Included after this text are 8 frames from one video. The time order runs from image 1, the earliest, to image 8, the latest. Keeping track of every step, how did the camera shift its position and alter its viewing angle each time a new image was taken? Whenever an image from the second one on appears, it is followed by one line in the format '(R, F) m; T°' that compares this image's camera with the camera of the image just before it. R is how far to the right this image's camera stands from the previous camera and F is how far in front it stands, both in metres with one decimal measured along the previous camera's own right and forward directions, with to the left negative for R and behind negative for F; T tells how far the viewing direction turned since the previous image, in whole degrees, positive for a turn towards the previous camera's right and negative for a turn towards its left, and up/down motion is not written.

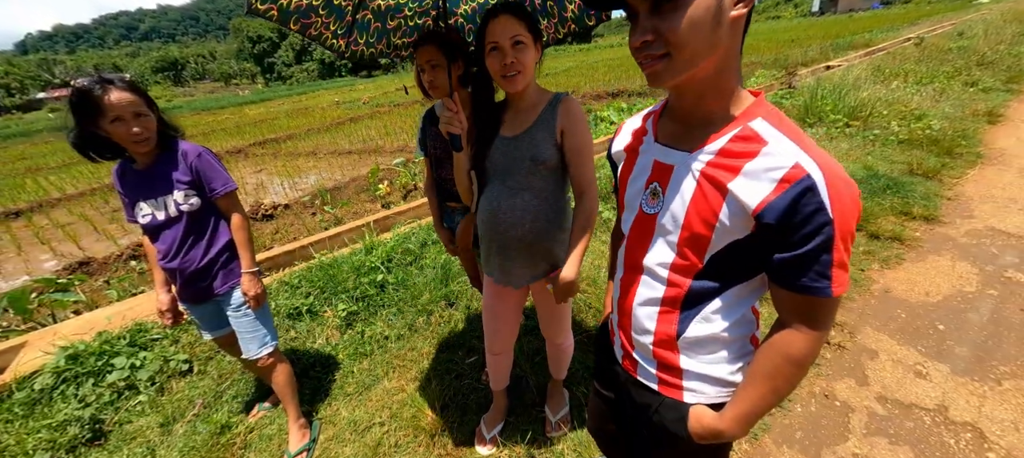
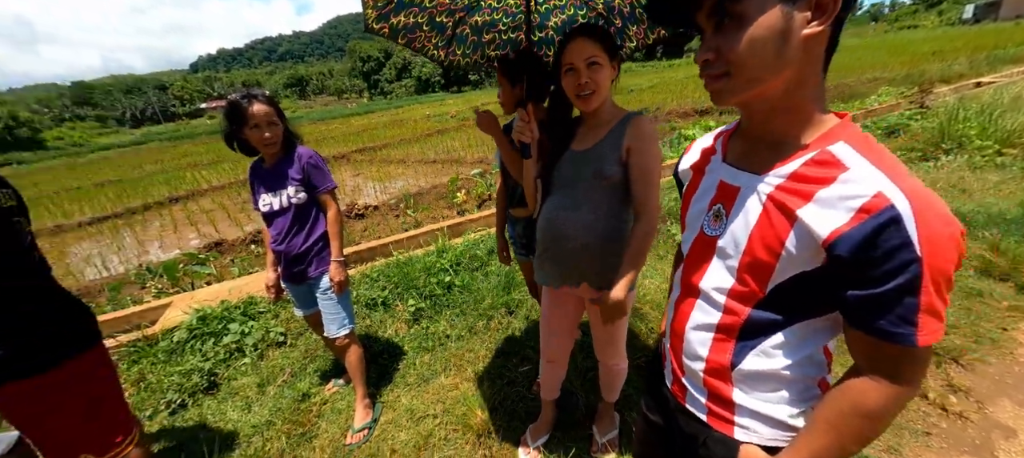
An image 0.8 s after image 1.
(0.0, 0.0) m; -11°
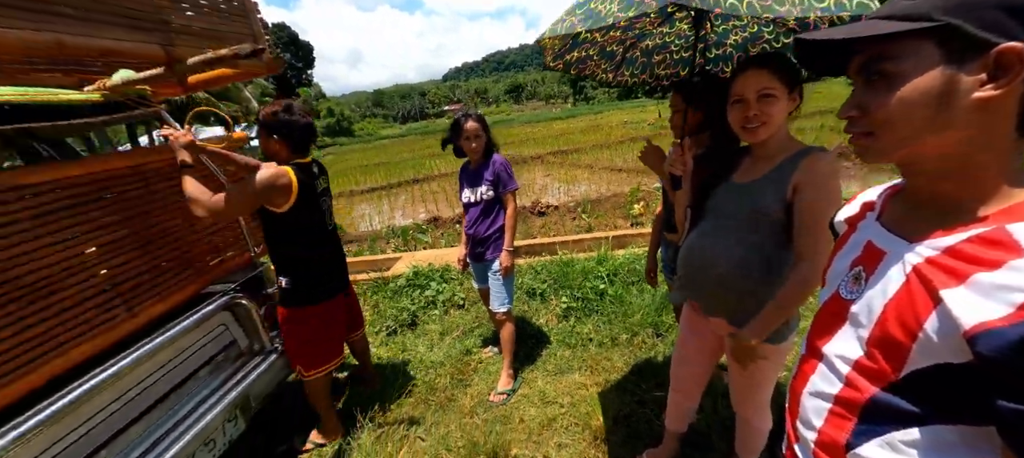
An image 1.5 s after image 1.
(+0.1, -0.1) m; -27°
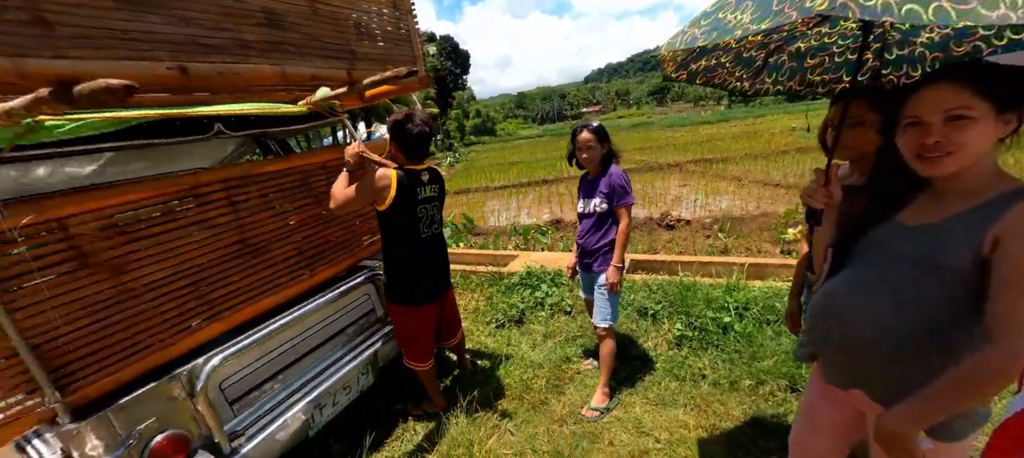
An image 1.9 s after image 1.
(+0.1, 0.0) m; -19°
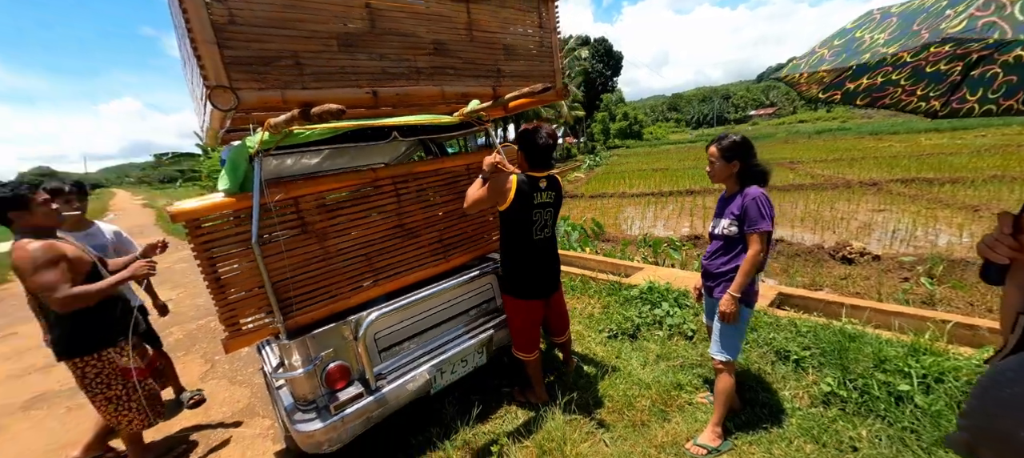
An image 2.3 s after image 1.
(+0.1, -0.1) m; -20°
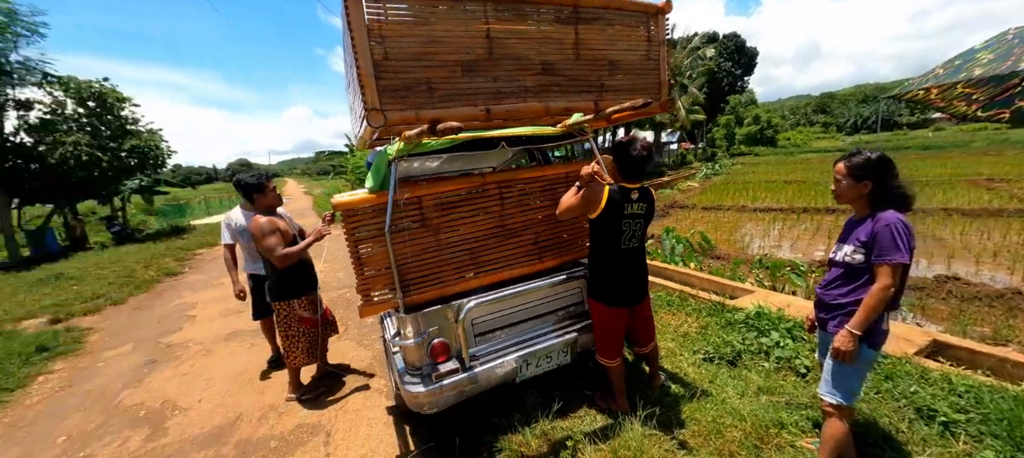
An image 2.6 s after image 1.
(0.0, -0.2) m; -15°
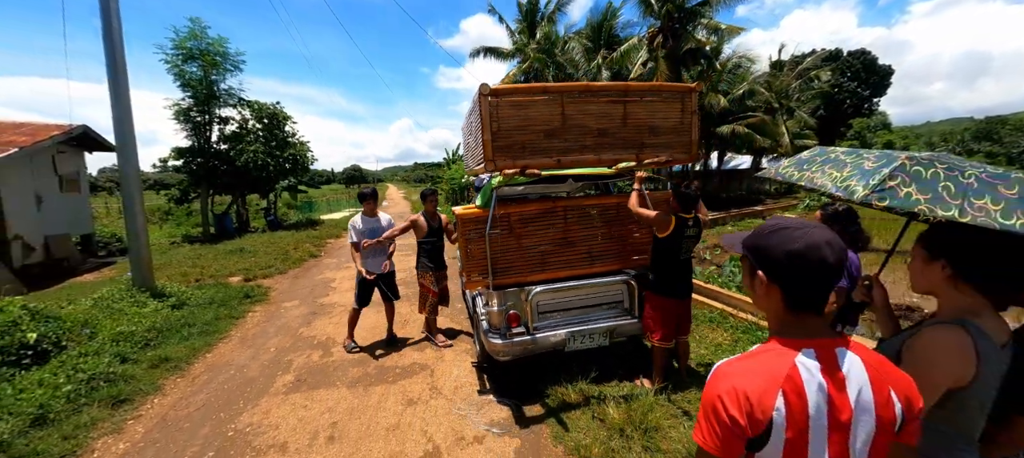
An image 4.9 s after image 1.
(+0.2, -1.1) m; -12°
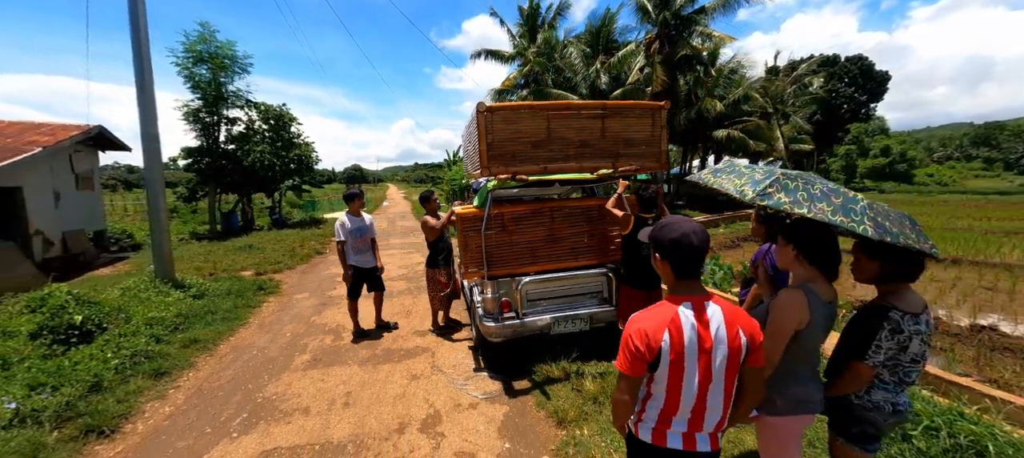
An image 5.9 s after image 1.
(+0.1, -0.5) m; 0°
